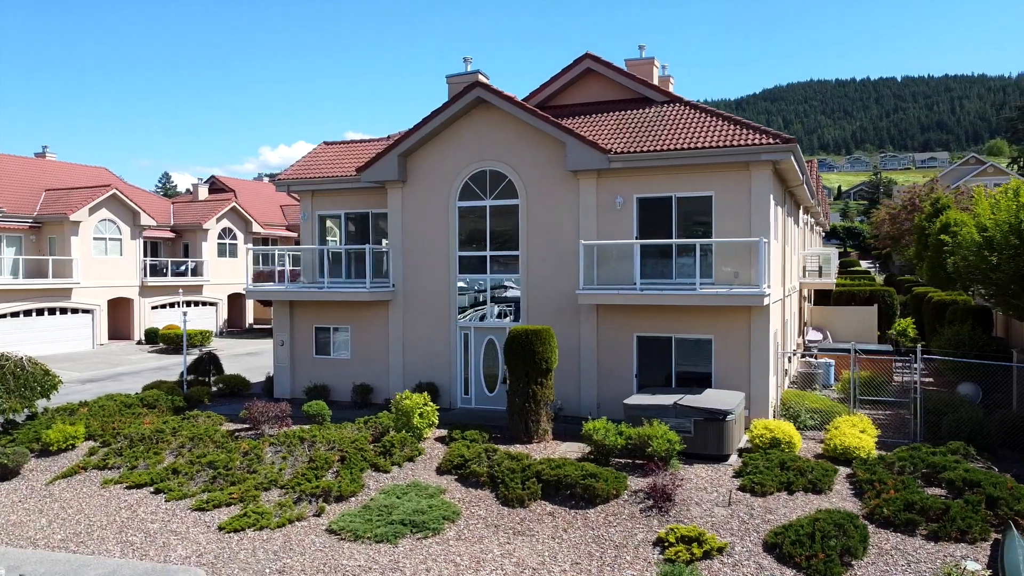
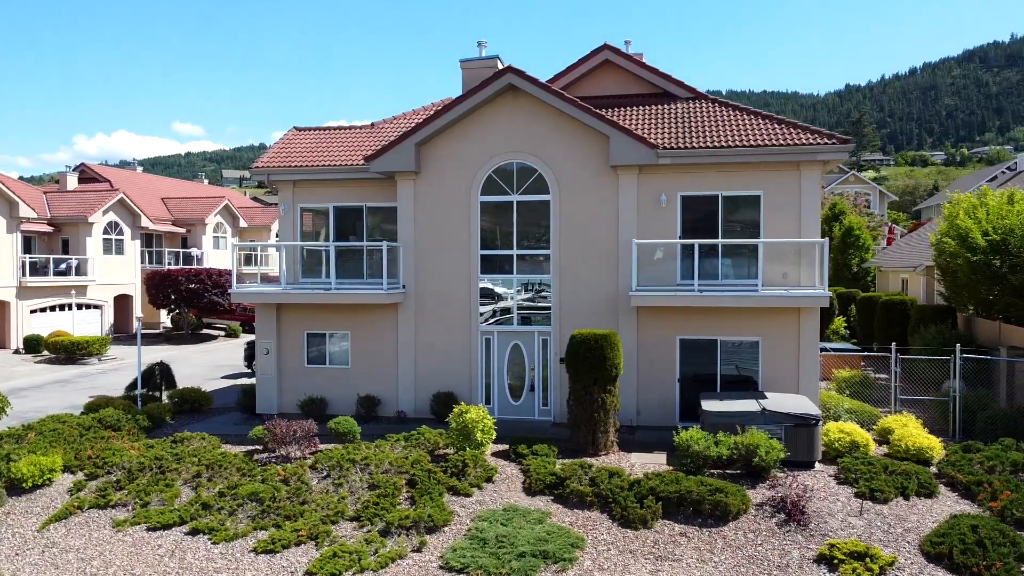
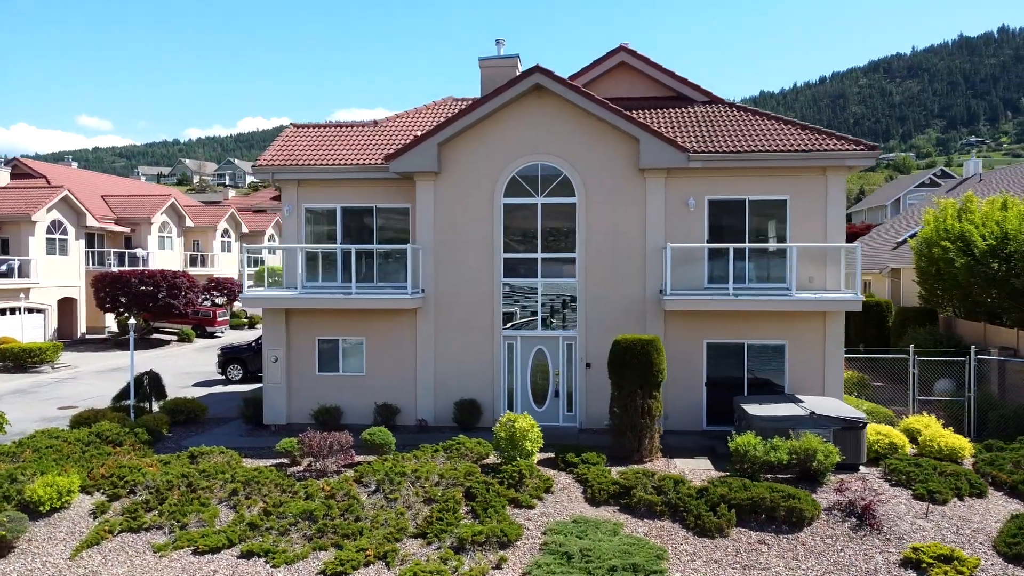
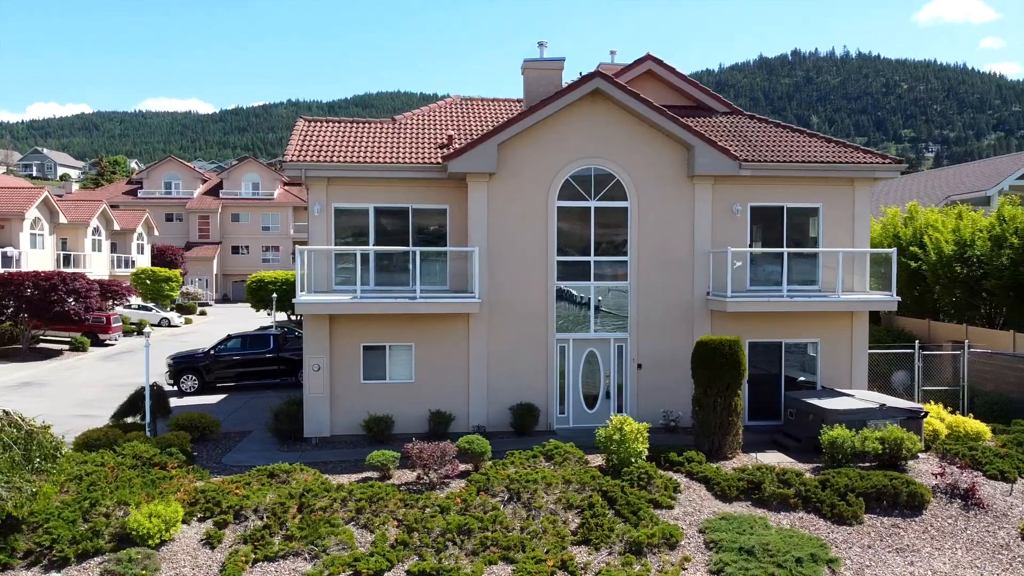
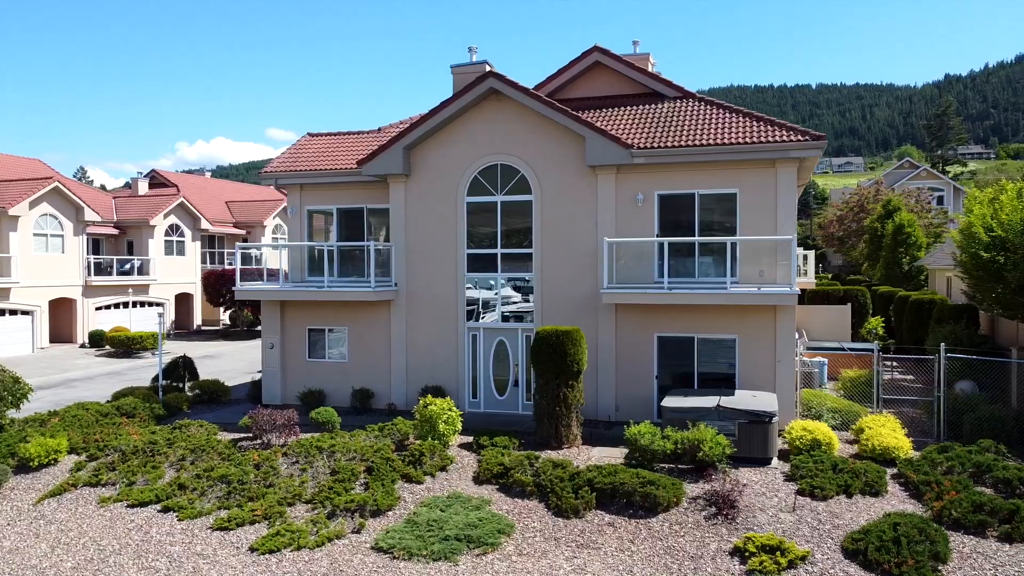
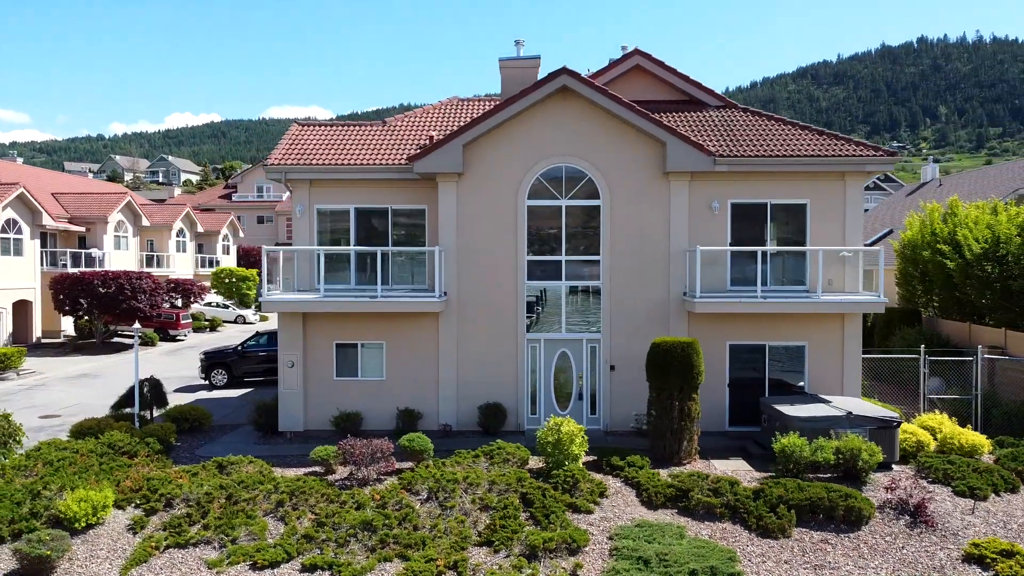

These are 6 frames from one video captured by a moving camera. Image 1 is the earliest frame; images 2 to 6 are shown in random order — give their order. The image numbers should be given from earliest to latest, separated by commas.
5, 2, 3, 6, 4
